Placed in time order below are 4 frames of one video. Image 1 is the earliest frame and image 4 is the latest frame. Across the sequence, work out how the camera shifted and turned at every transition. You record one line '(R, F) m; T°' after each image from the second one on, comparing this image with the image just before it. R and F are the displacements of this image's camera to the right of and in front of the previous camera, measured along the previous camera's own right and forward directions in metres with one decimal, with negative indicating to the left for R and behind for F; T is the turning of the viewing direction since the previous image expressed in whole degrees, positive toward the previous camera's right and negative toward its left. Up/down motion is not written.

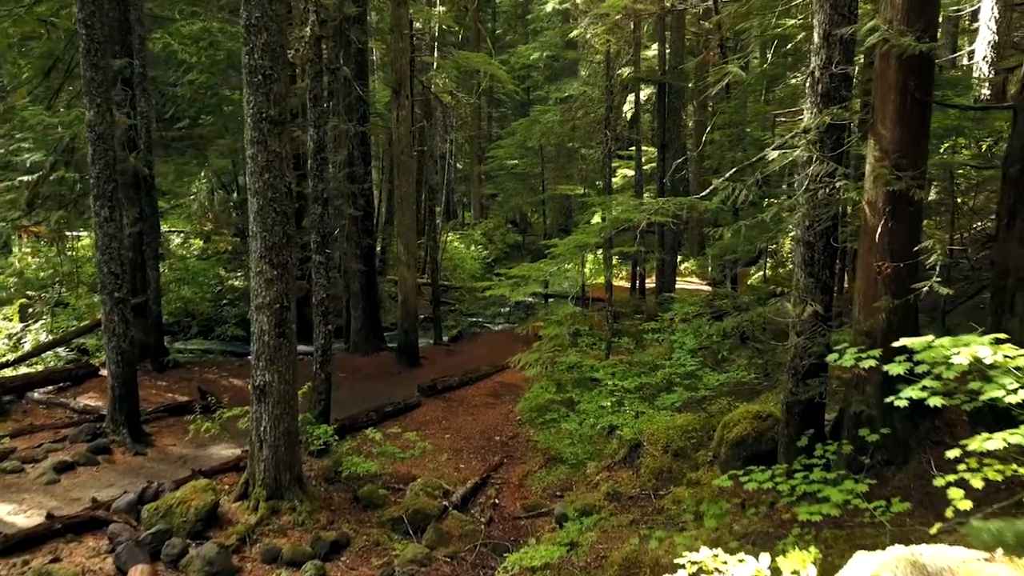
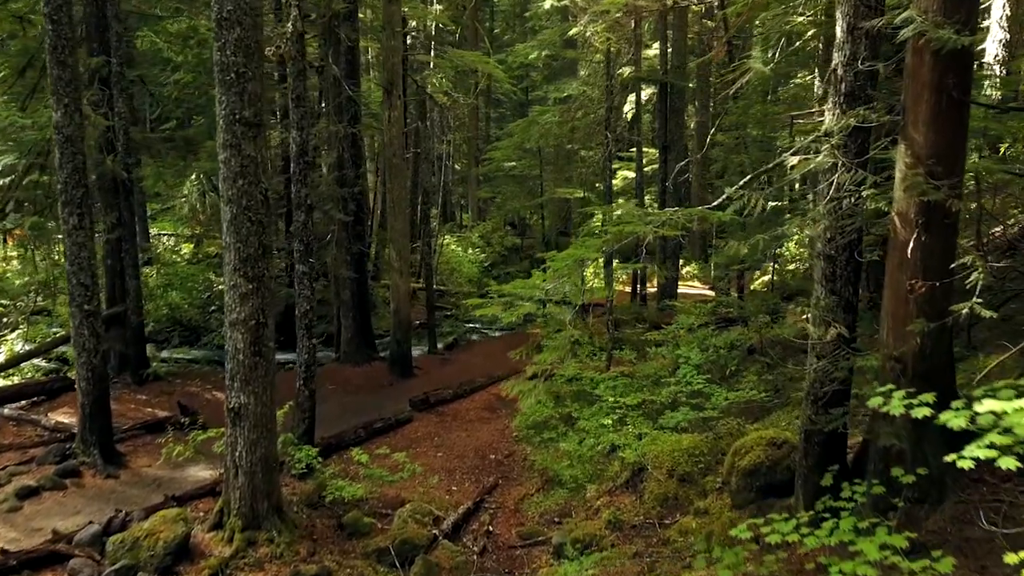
(+0.1, +0.6) m; 0°
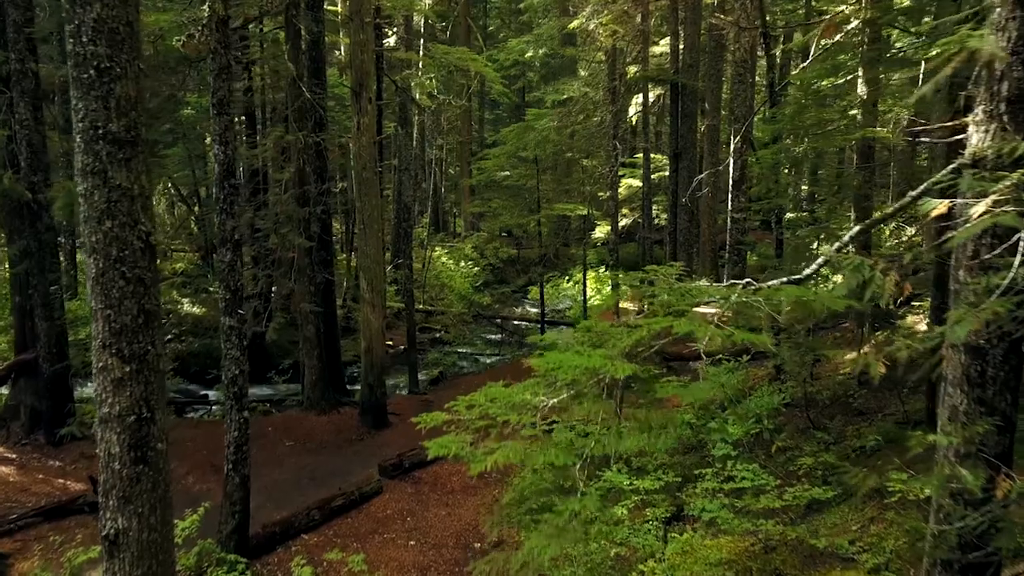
(+0.1, +2.0) m; 0°
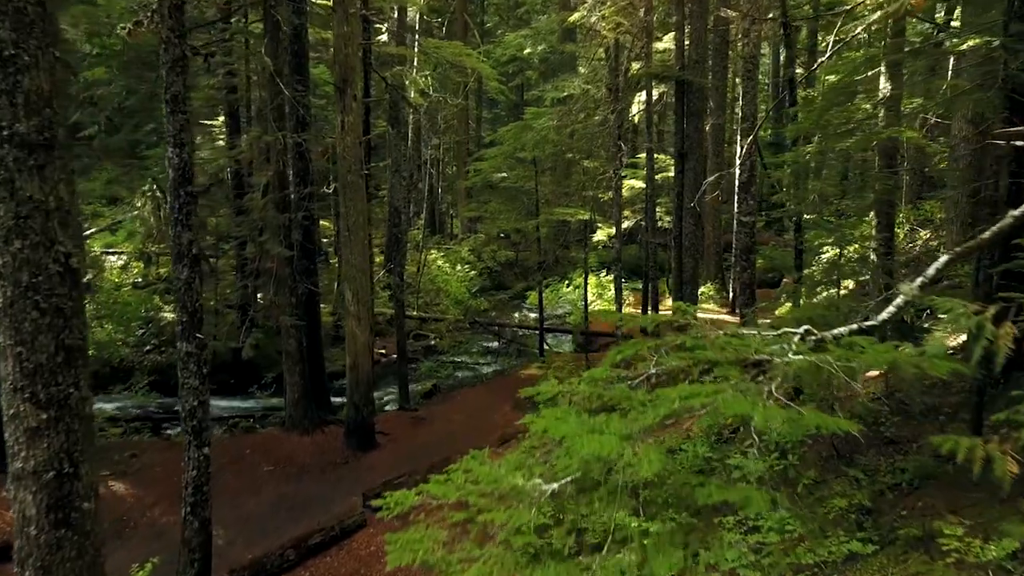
(+0.1, +0.8) m; 0°
